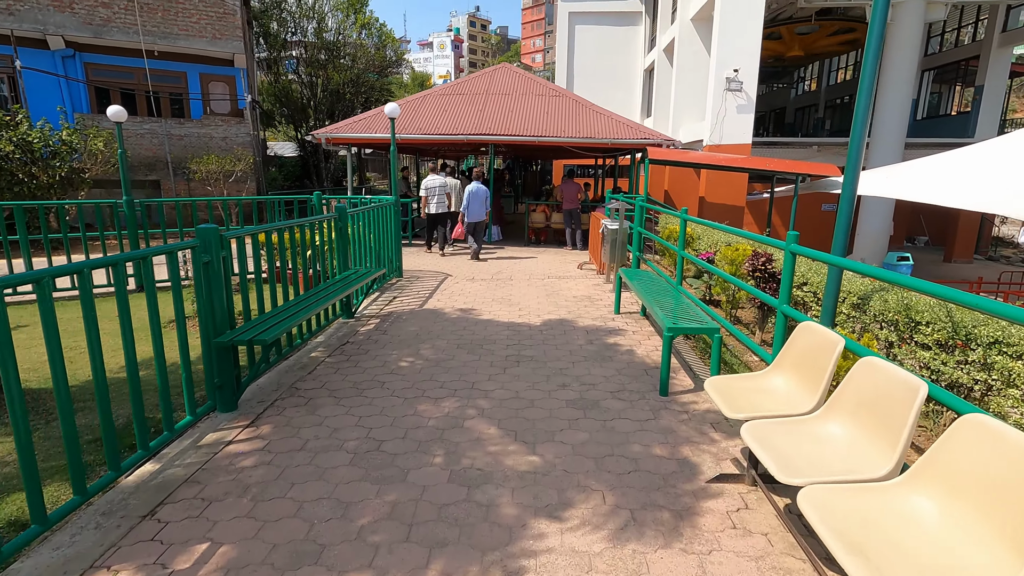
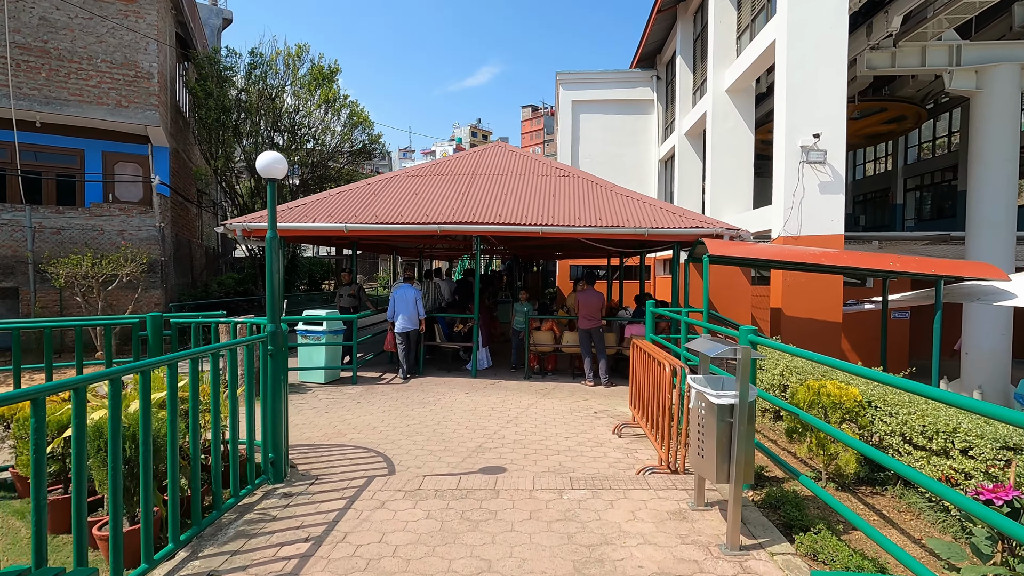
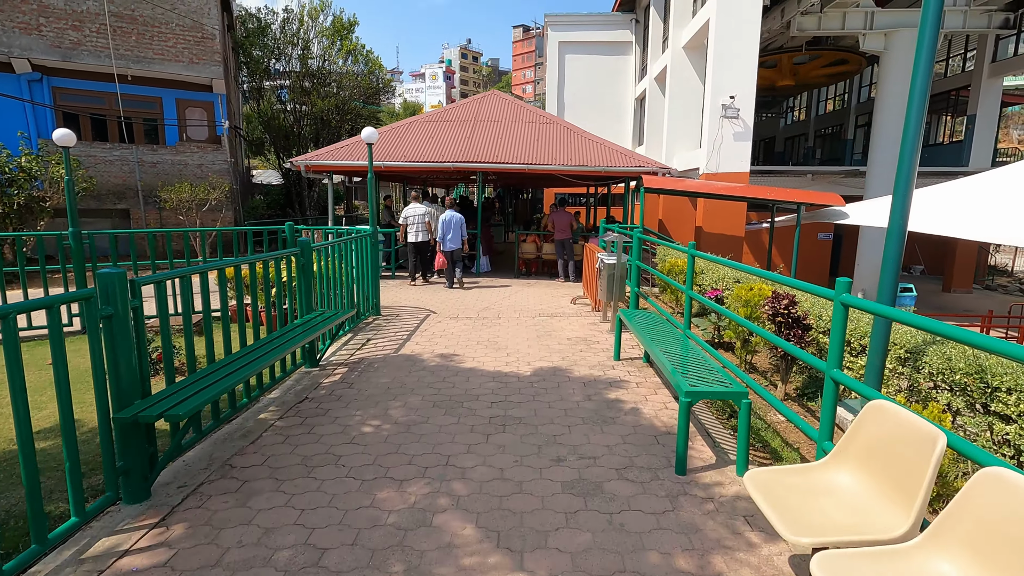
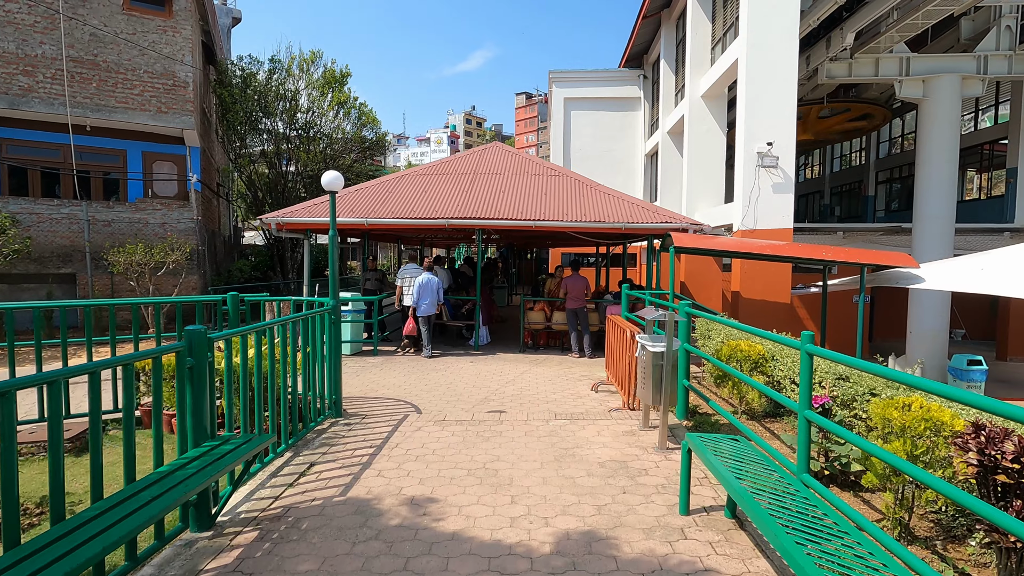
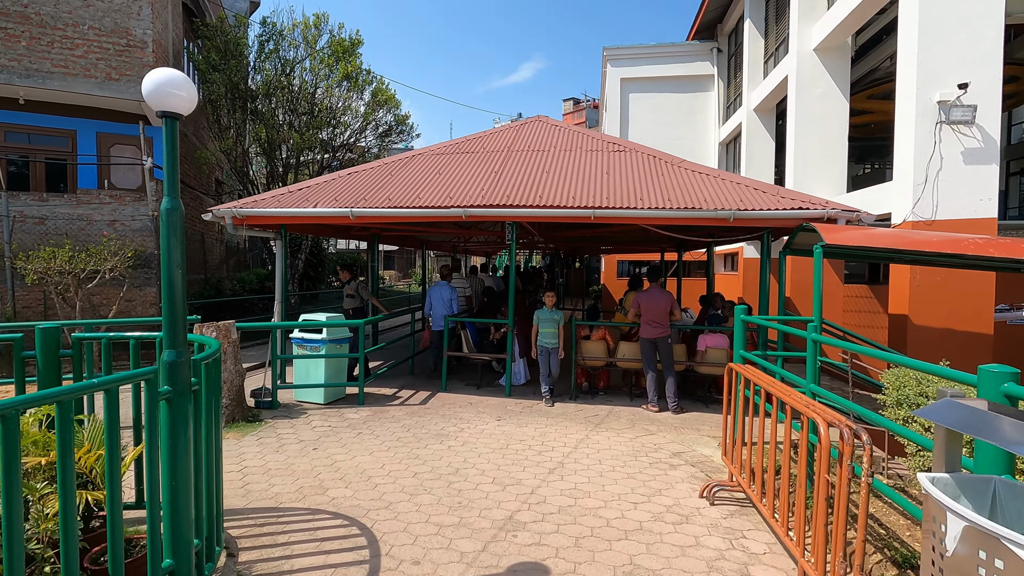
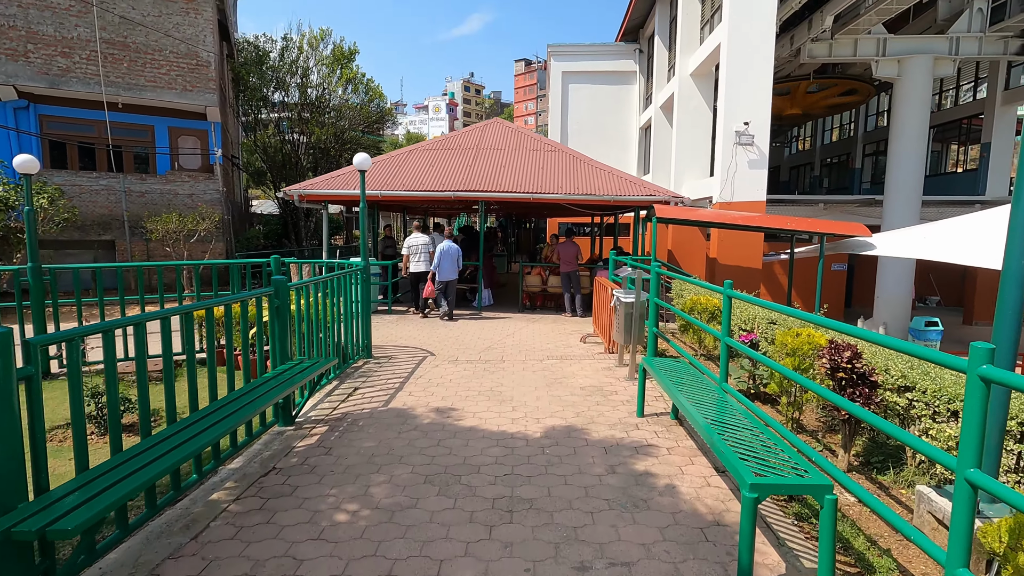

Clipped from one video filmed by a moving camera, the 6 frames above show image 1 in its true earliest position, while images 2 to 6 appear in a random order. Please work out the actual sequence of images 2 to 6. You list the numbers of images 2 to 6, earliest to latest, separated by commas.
3, 6, 4, 2, 5
